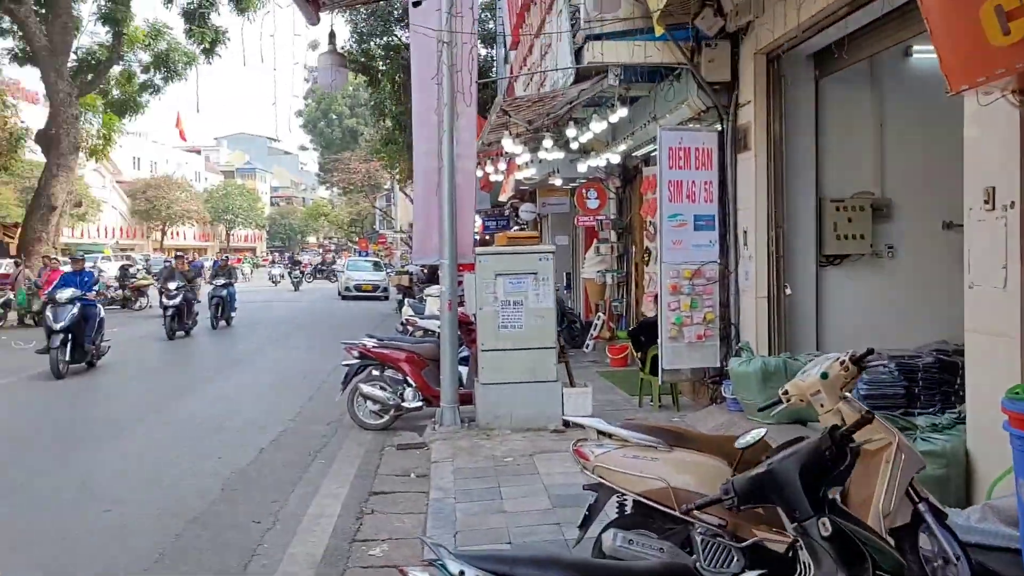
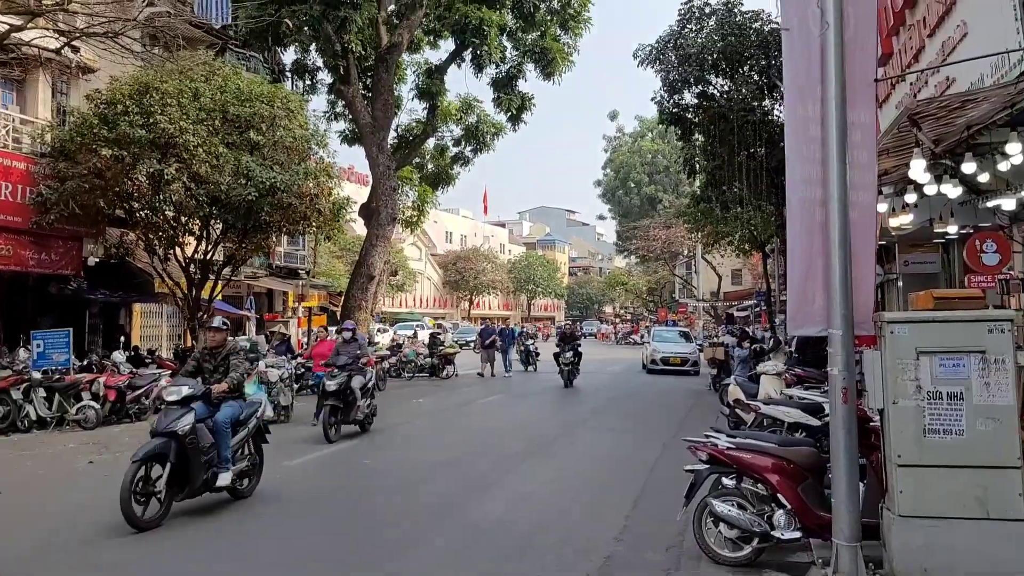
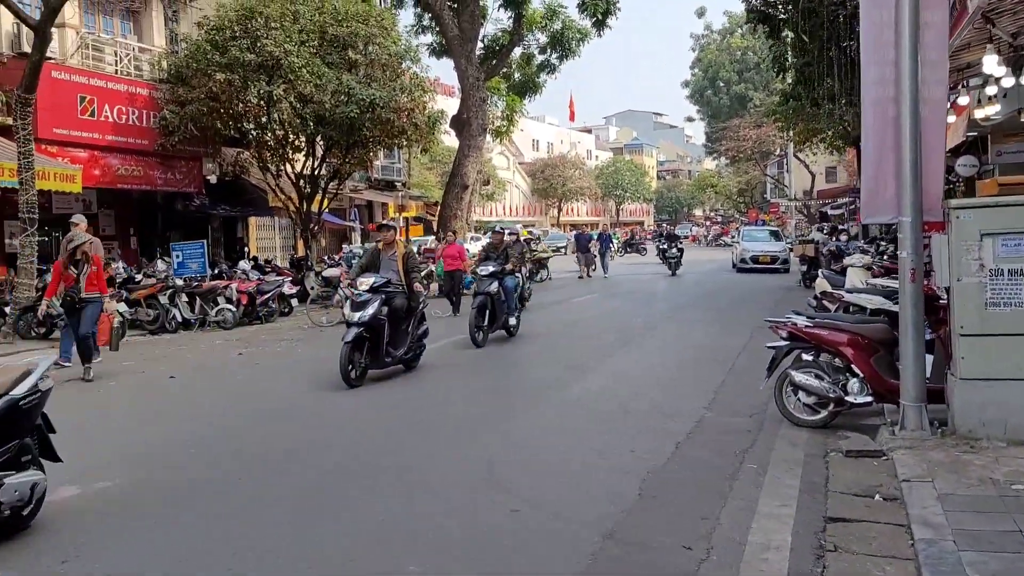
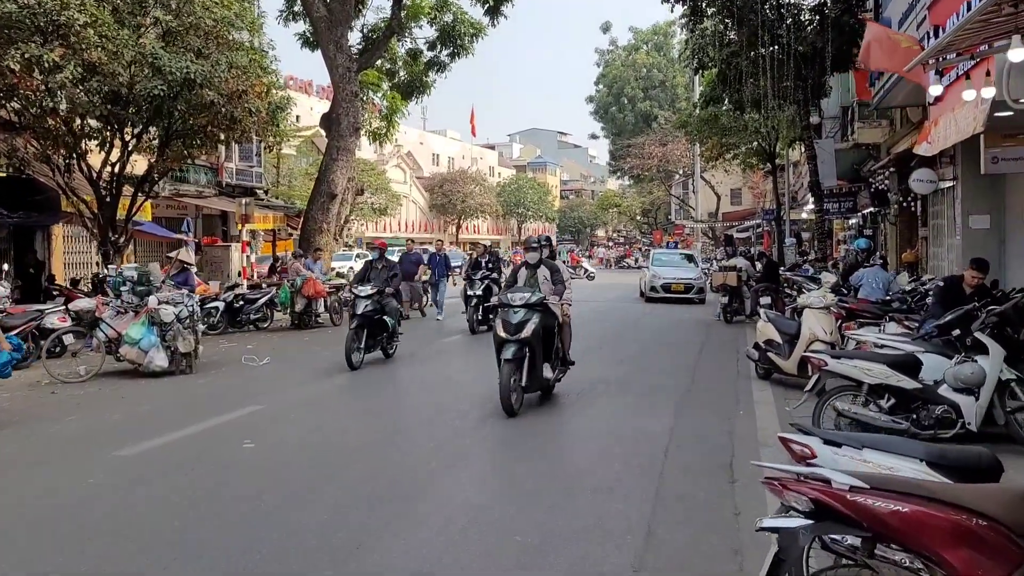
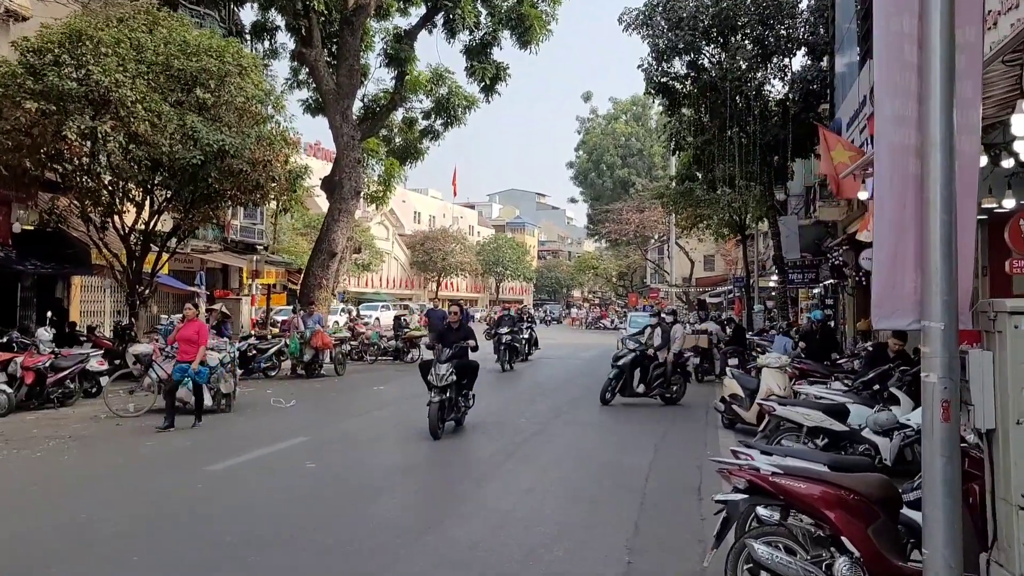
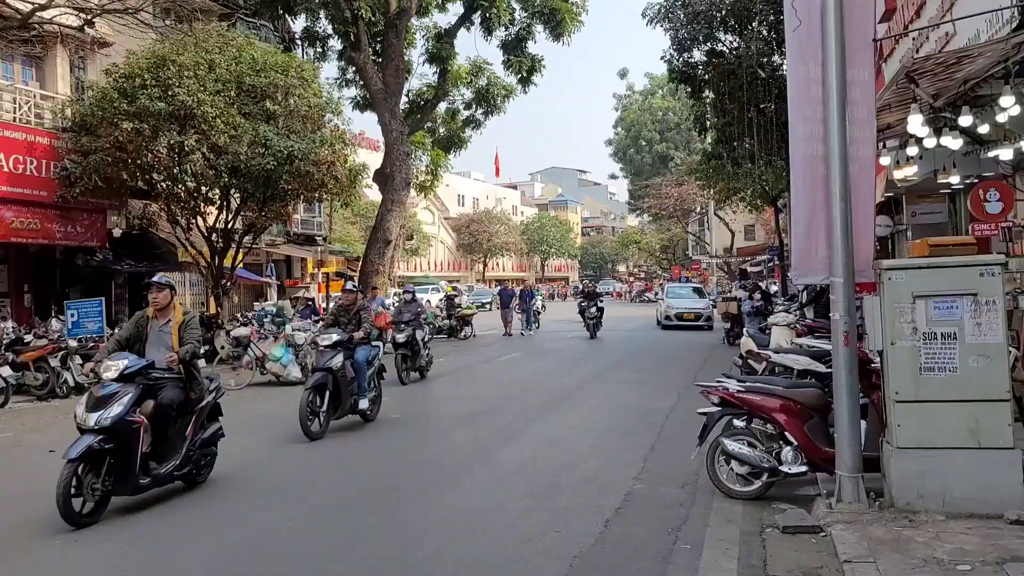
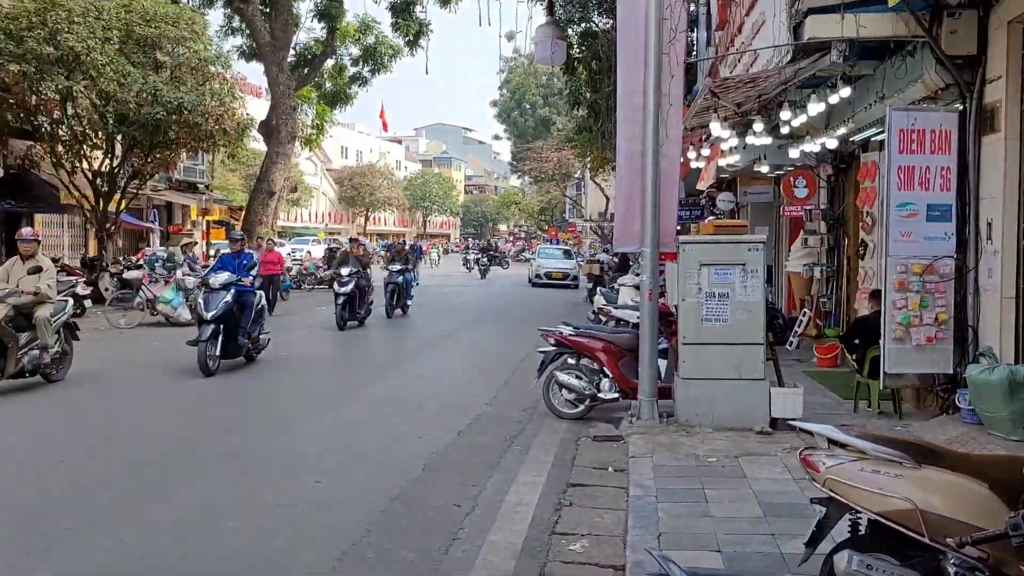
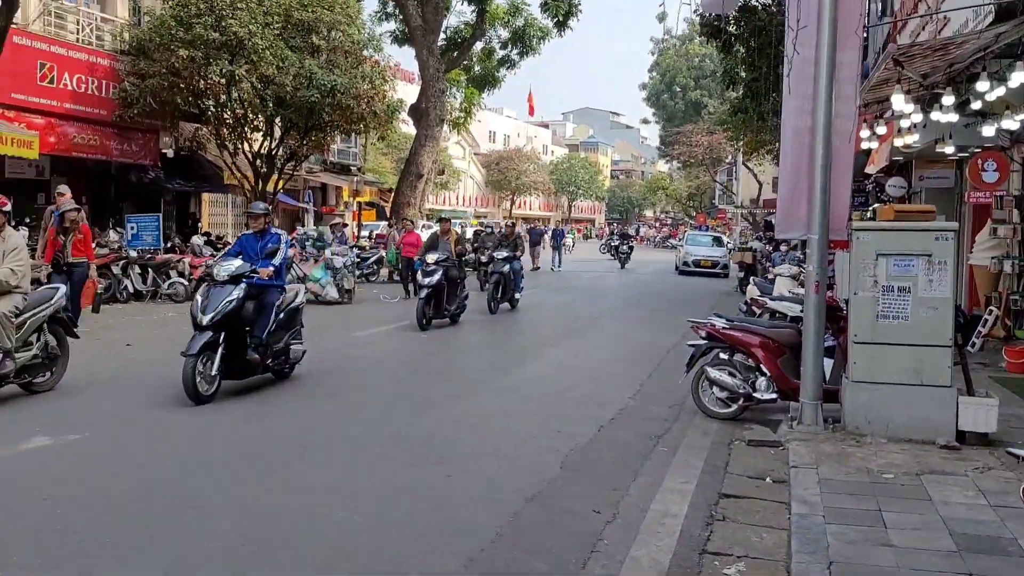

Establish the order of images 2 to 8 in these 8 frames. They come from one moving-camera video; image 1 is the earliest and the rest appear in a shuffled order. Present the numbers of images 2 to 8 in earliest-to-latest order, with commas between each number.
7, 8, 3, 6, 2, 5, 4
